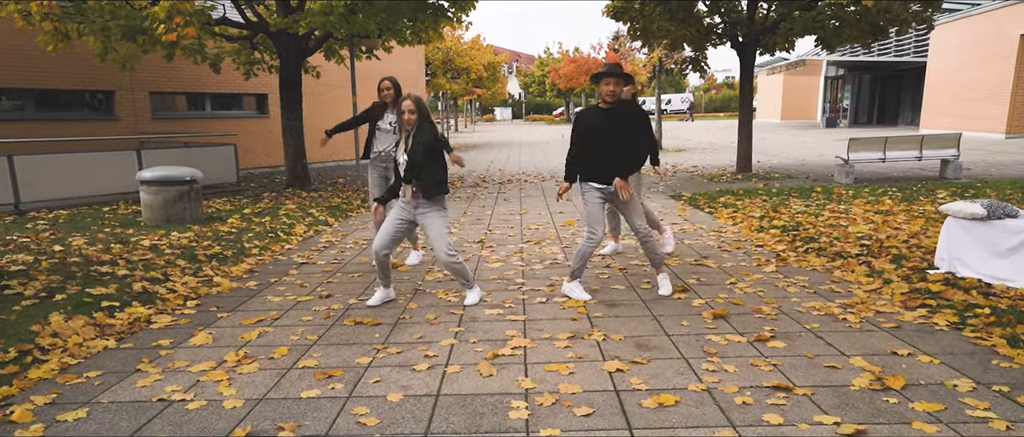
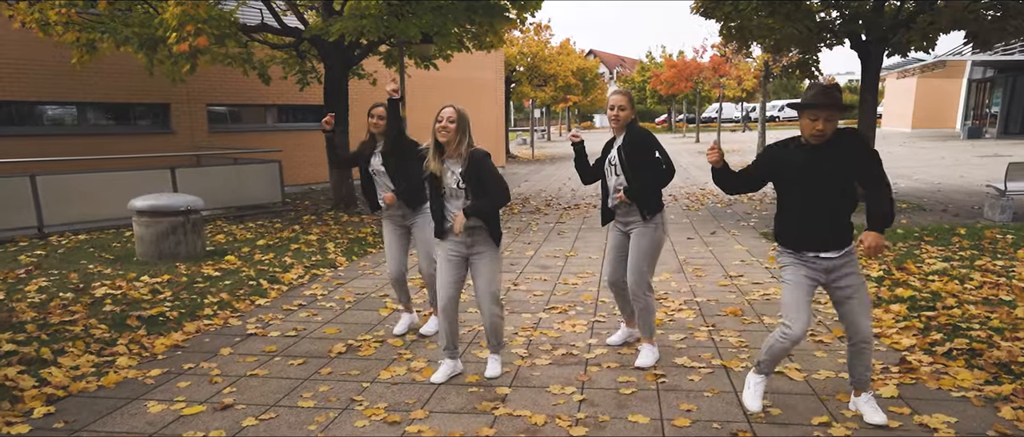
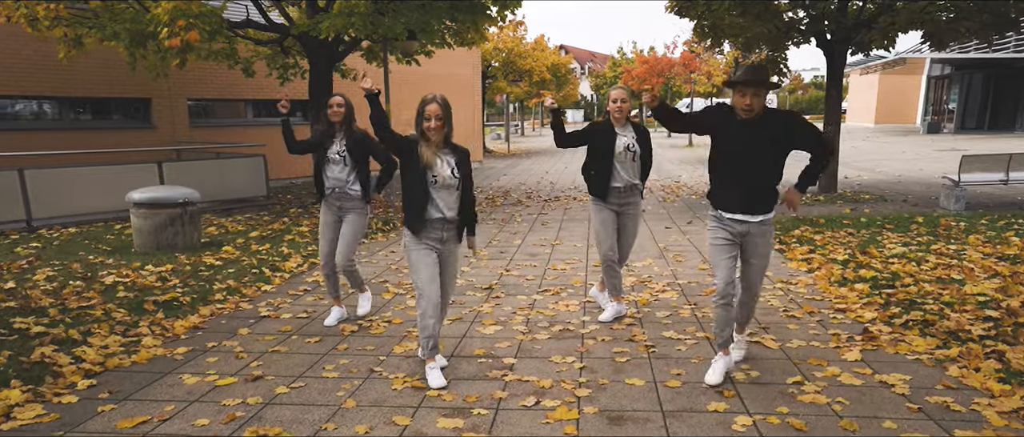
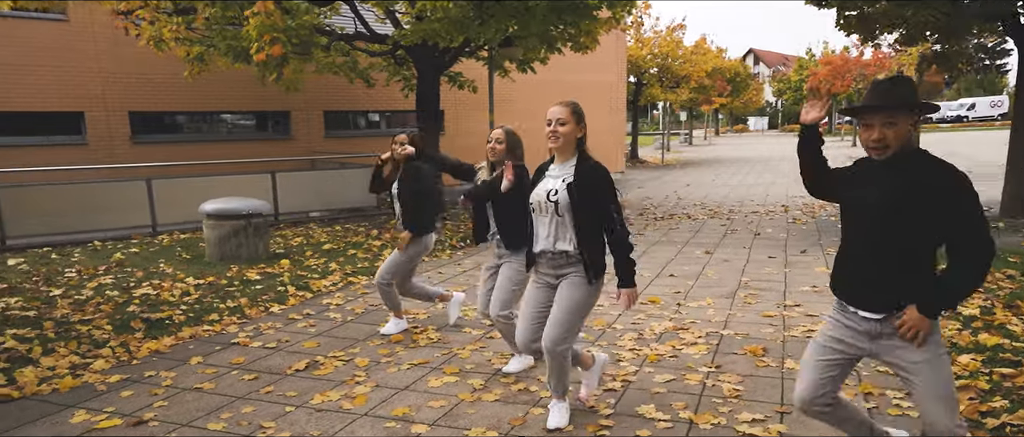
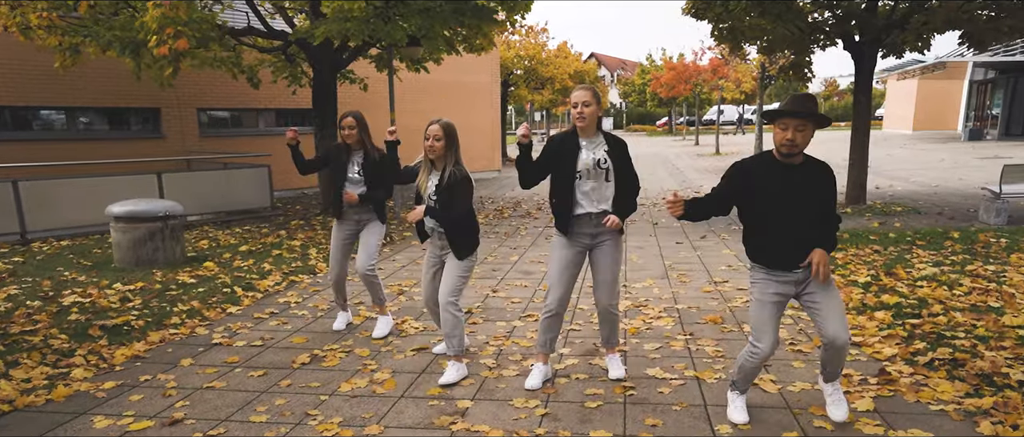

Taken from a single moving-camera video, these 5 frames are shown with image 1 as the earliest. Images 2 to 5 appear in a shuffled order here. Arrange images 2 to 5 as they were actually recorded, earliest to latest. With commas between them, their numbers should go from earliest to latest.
3, 2, 5, 4
